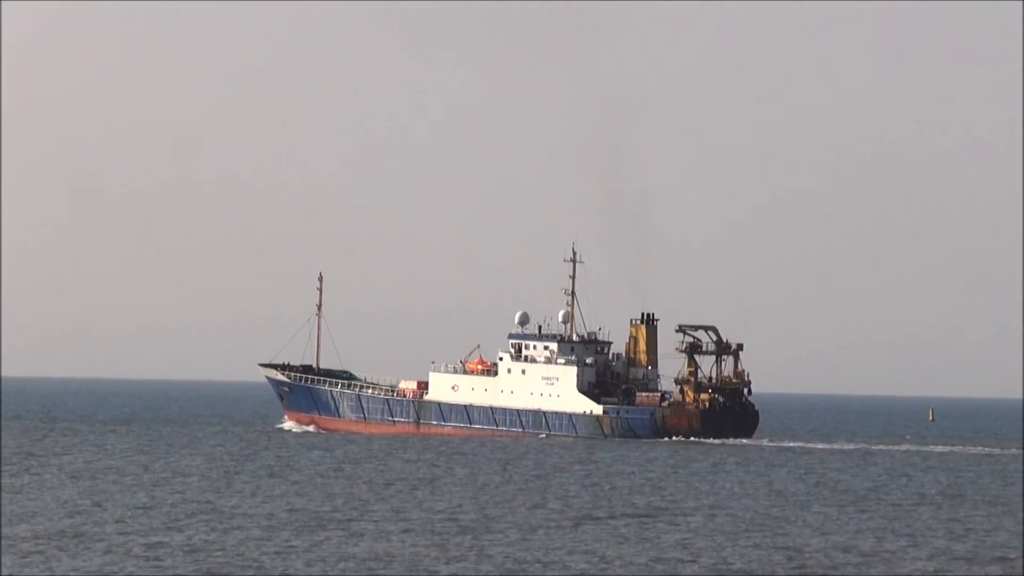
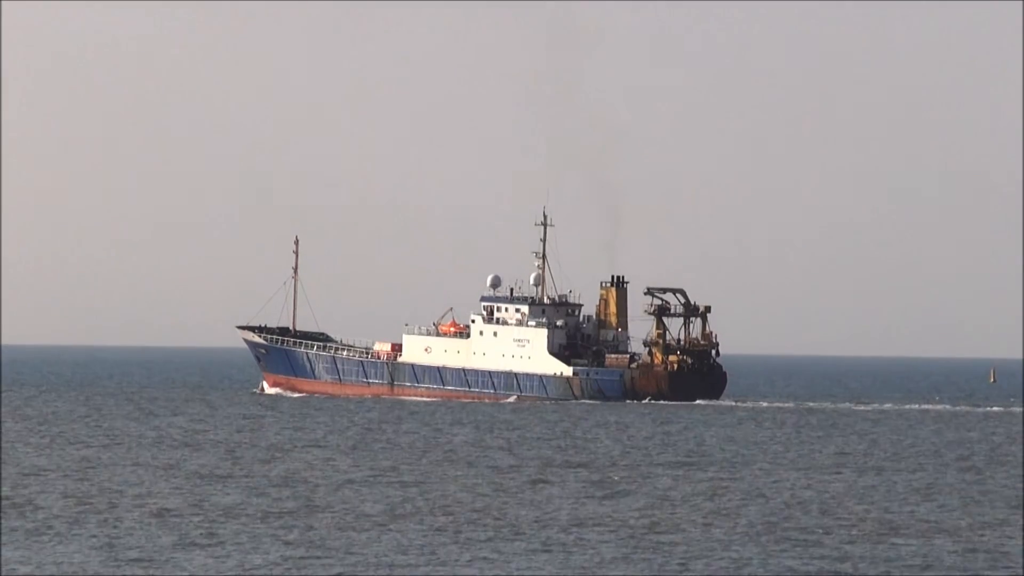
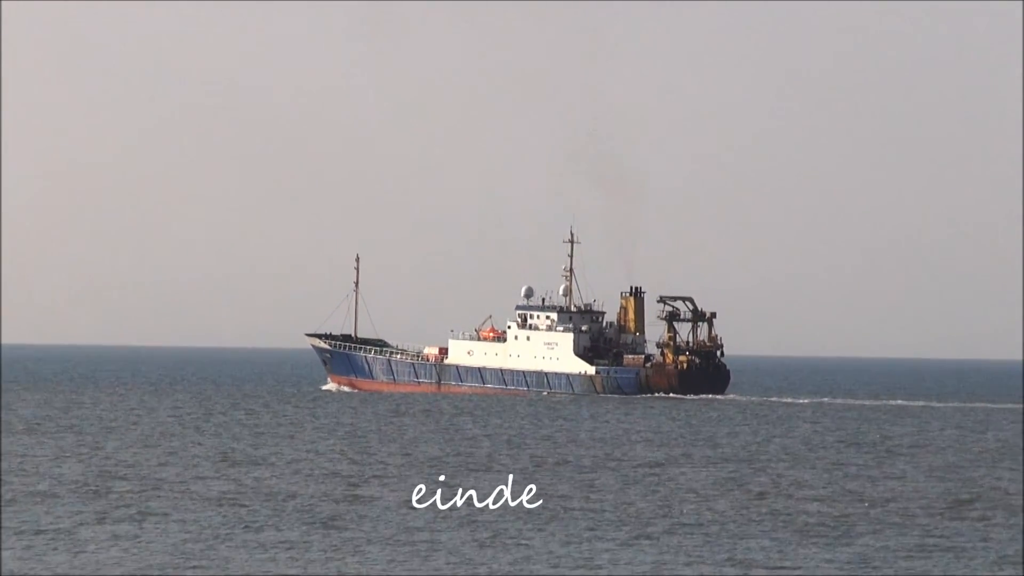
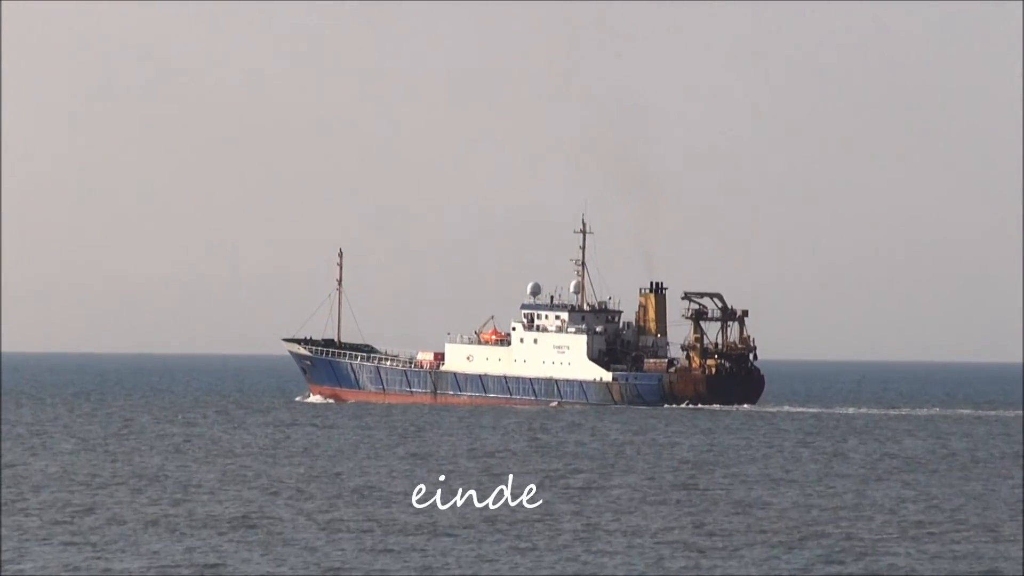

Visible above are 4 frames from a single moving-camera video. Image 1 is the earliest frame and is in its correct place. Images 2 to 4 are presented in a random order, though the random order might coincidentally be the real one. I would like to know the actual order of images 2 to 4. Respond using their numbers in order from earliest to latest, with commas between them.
2, 4, 3
